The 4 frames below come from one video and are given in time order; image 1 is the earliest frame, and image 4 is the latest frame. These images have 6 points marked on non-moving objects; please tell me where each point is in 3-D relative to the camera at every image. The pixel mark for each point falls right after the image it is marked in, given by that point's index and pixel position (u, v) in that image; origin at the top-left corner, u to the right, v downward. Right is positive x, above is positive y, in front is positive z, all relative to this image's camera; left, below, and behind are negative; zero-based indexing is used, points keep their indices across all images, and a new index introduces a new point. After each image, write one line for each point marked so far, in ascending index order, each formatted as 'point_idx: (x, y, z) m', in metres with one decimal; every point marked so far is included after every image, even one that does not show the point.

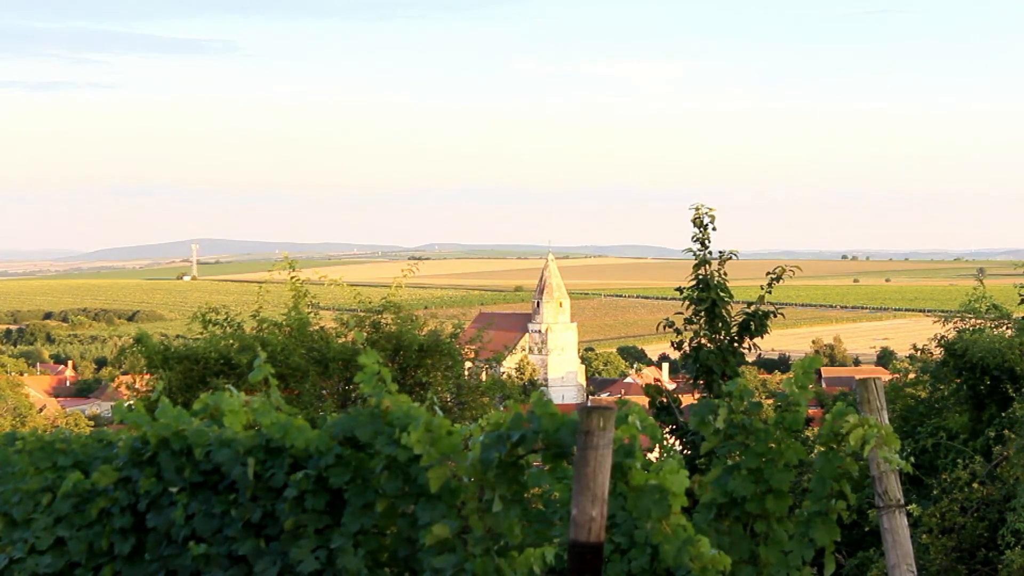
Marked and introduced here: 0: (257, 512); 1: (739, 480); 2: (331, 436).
0: (-1.3, -1.2, +5.4) m
1: (+1.2, -1.0, +5.5) m
2: (-0.9, -0.8, +5.3) m
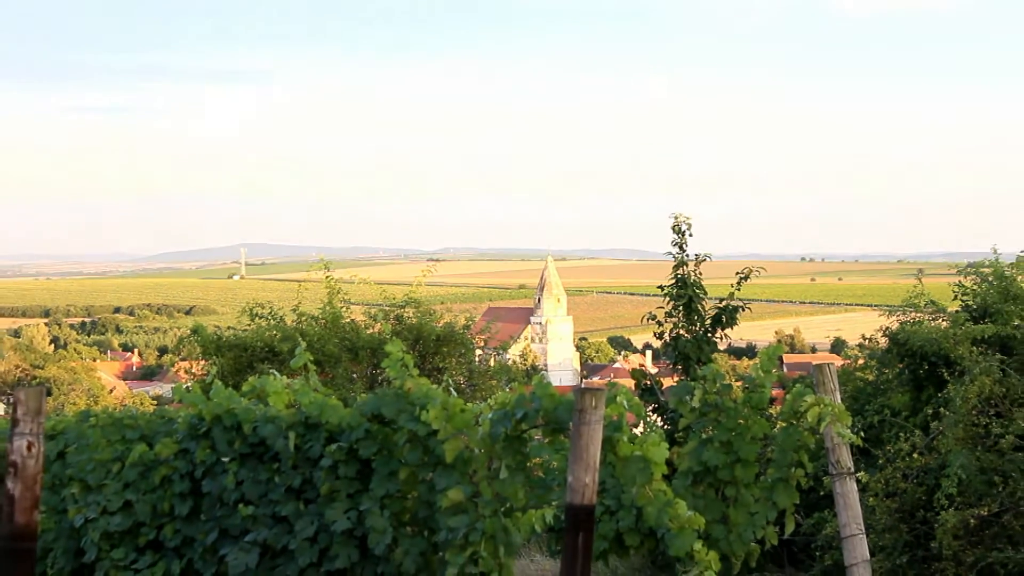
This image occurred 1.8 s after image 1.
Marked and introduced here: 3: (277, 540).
0: (-1.3, -1.1, +6.2) m
1: (+1.2, -1.0, +6.4) m
2: (-0.9, -0.7, +6.2) m
3: (-1.4, -1.5, +6.2) m
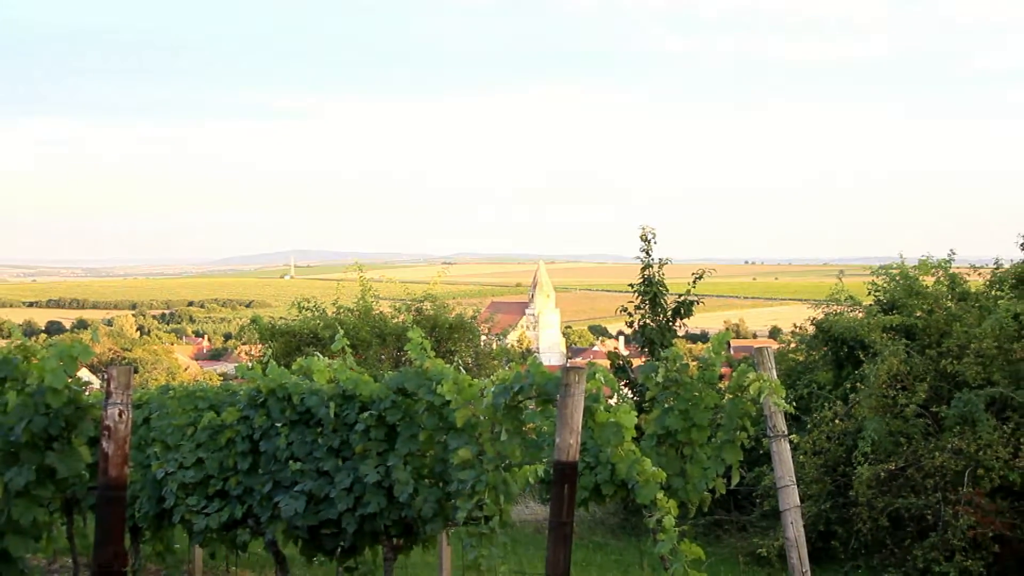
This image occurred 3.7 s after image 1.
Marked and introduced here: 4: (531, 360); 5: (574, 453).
0: (-1.3, -1.1, +7.8) m
1: (+1.2, -1.0, +7.9) m
2: (-0.9, -0.7, +7.7) m
3: (-1.4, -1.5, +7.7) m
4: (+0.1, -0.5, +7.1) m
5: (+0.4, -0.9, +6.2) m
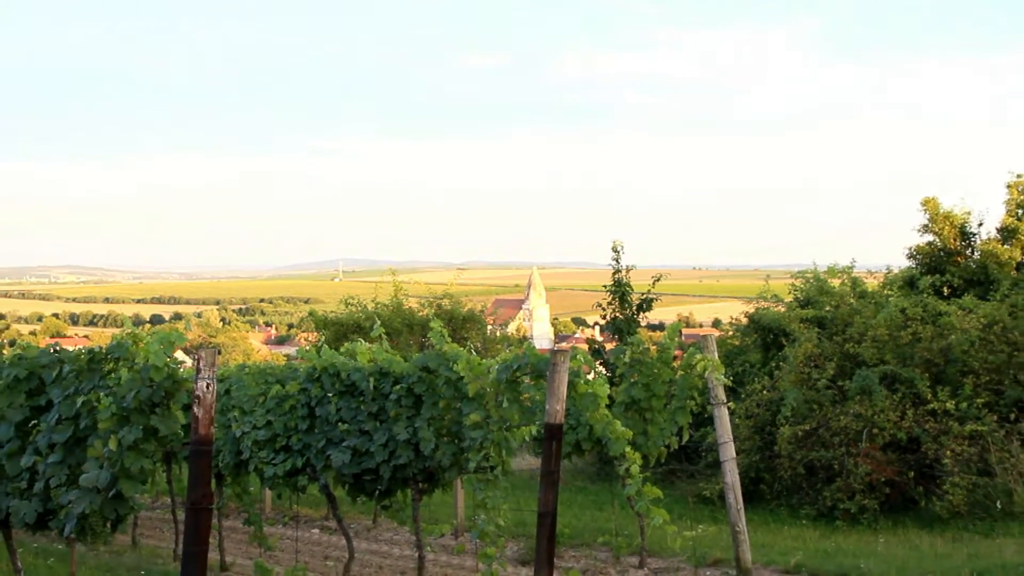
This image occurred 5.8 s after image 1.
0: (-1.3, -1.1, +10.0) m
1: (+1.2, -1.0, +10.1) m
2: (-0.9, -0.7, +9.9) m
3: (-1.4, -1.5, +10.0) m
4: (+0.1, -0.5, +9.3) m
5: (+0.4, -1.0, +8.5) m
